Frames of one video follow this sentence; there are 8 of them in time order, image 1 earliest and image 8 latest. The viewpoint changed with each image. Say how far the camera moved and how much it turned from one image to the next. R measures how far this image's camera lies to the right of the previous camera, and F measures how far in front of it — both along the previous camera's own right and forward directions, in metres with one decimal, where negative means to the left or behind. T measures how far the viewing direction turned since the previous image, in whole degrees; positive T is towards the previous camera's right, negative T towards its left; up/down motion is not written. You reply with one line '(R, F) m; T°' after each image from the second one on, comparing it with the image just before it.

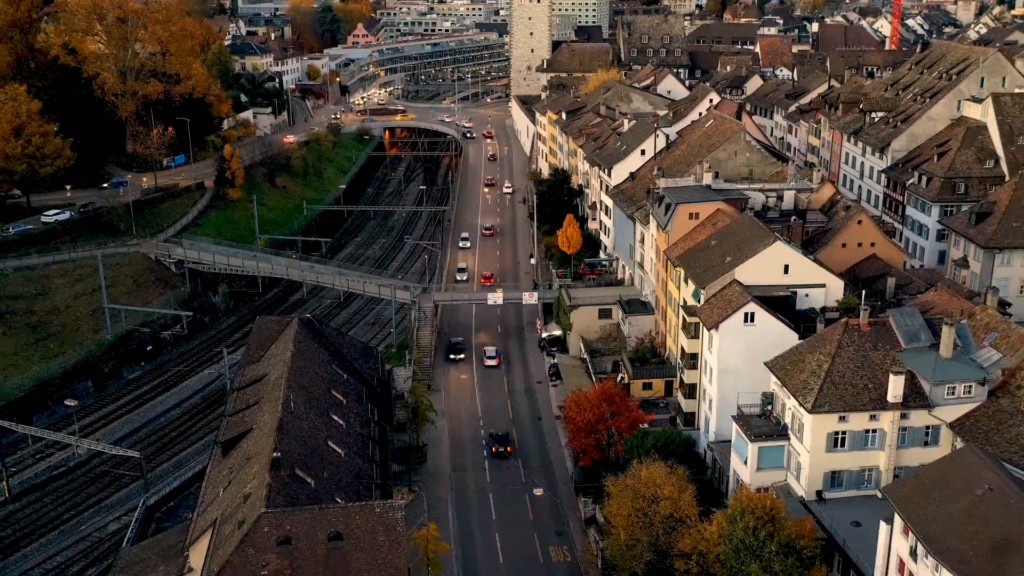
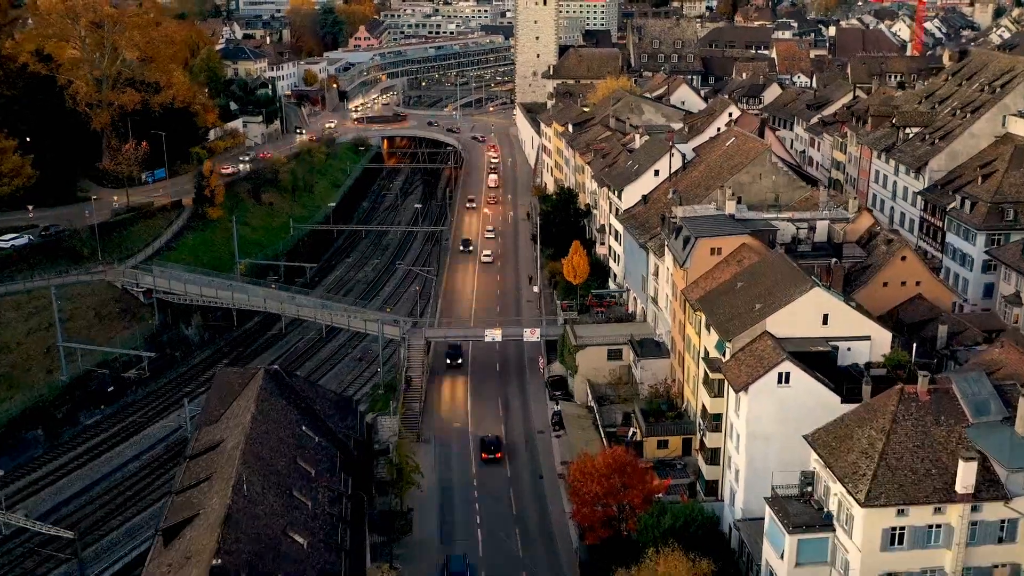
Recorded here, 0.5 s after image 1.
(+0.4, +6.1) m; 0°
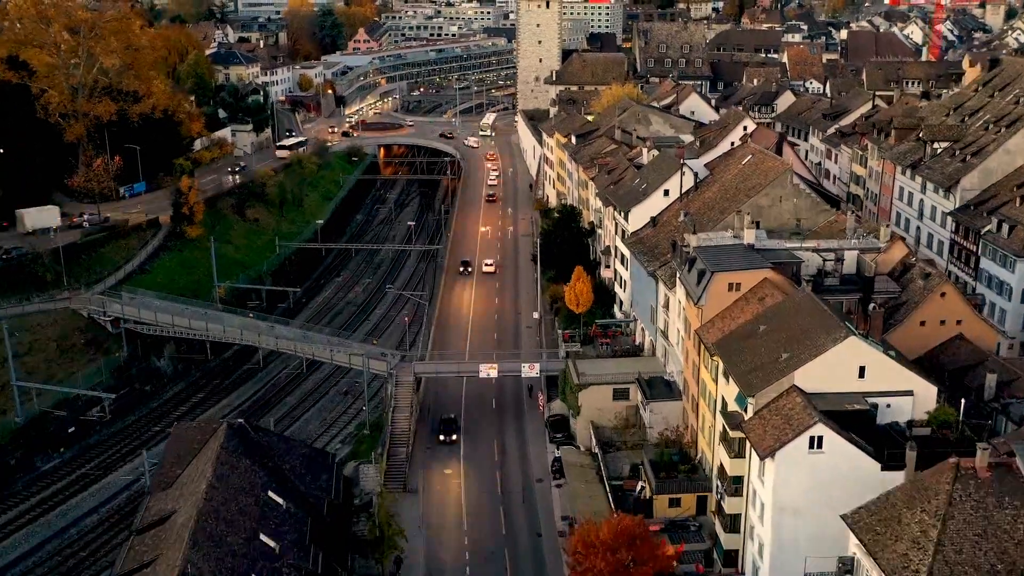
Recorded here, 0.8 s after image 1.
(+0.4, +4.7) m; 0°
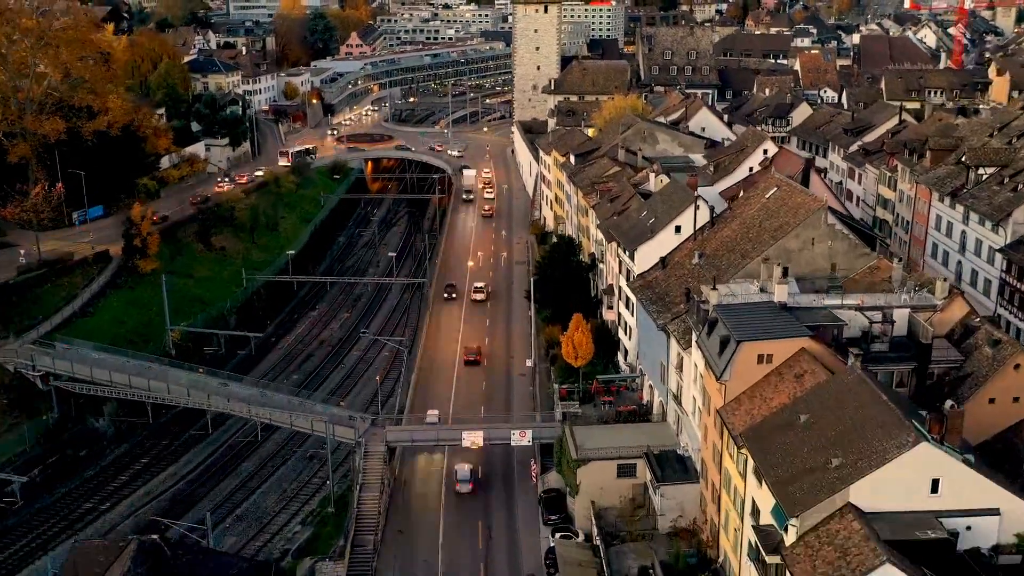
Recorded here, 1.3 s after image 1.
(+0.6, +7.3) m; 0°
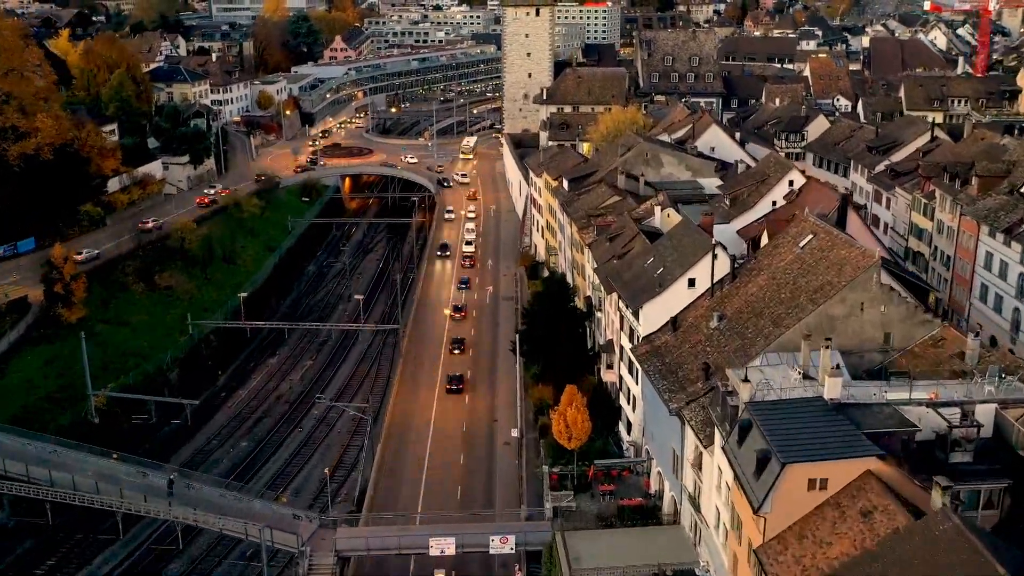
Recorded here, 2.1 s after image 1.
(+0.7, +8.6) m; 0°
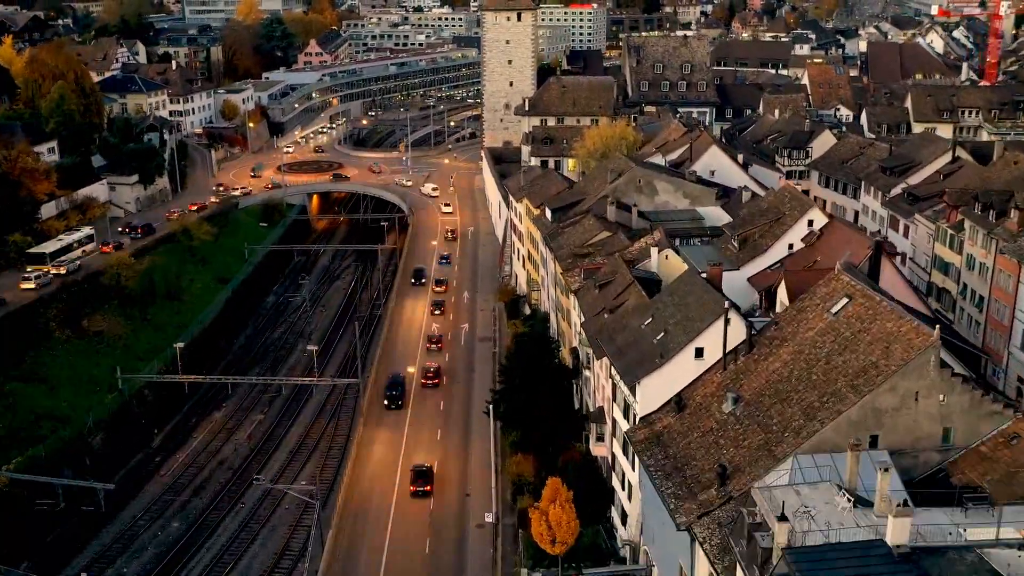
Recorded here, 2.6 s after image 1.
(+0.5, +7.2) m; +1°
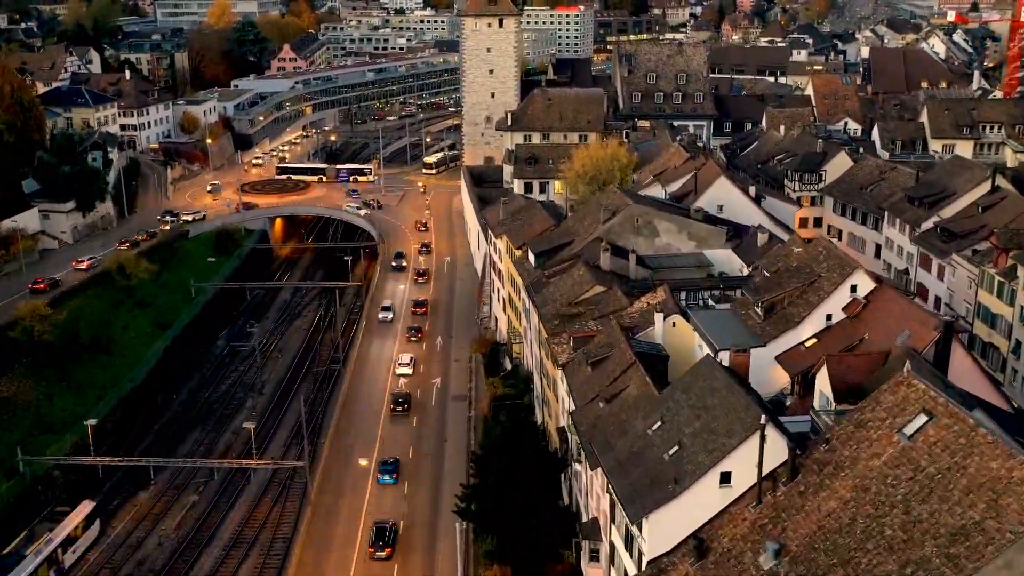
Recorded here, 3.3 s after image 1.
(+0.5, +8.1) m; +1°
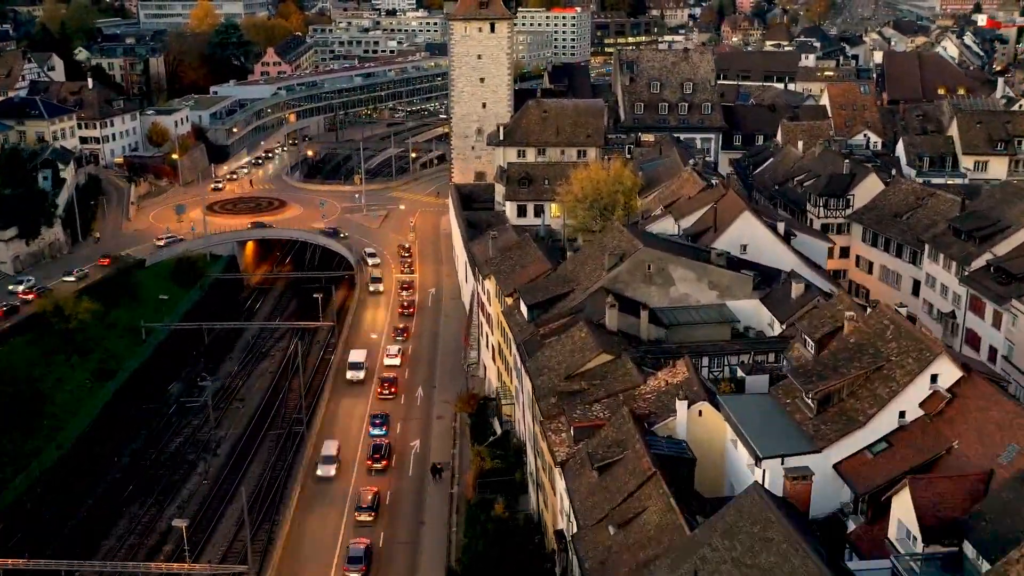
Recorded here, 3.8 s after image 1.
(+0.3, +7.4) m; 0°
